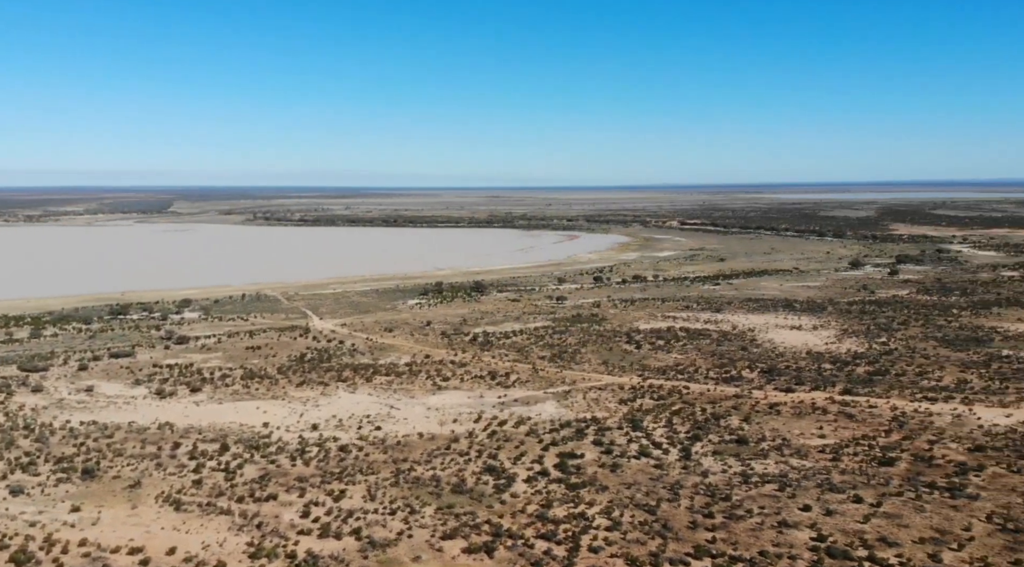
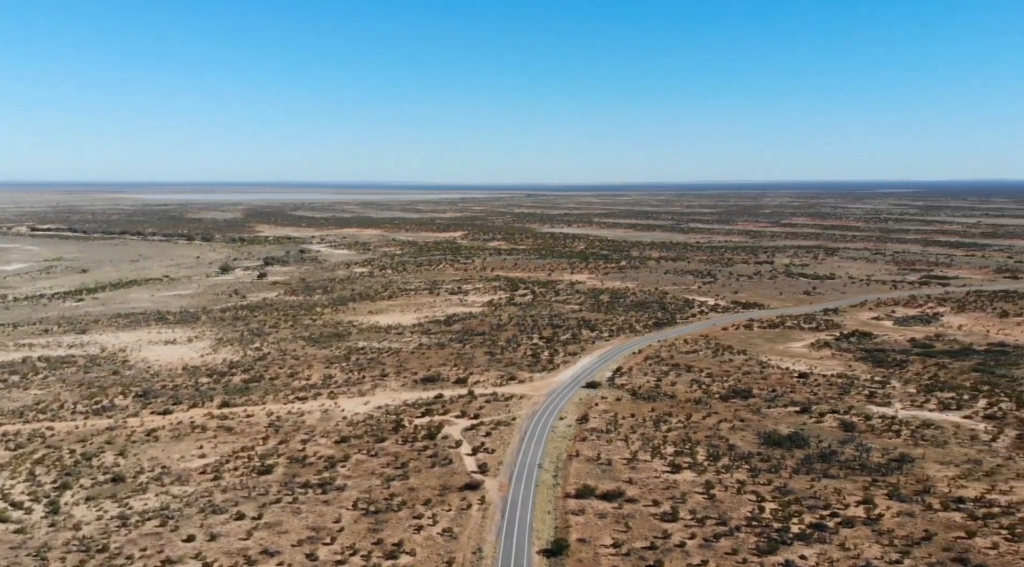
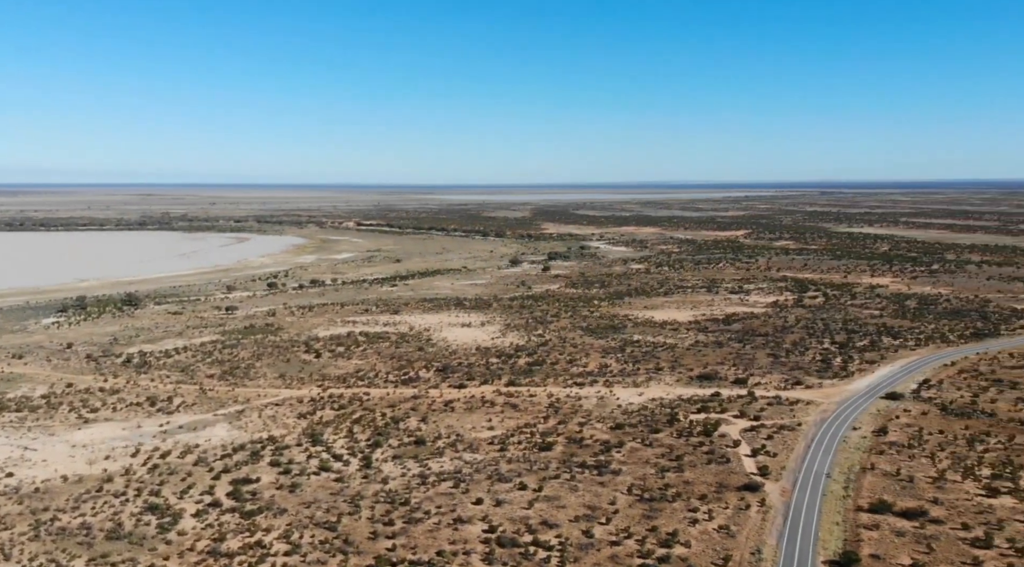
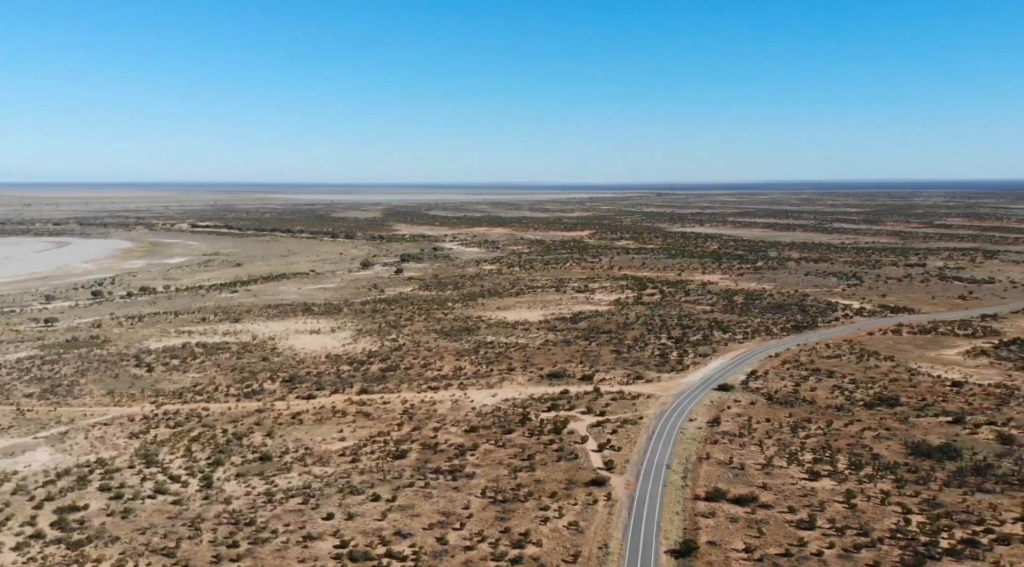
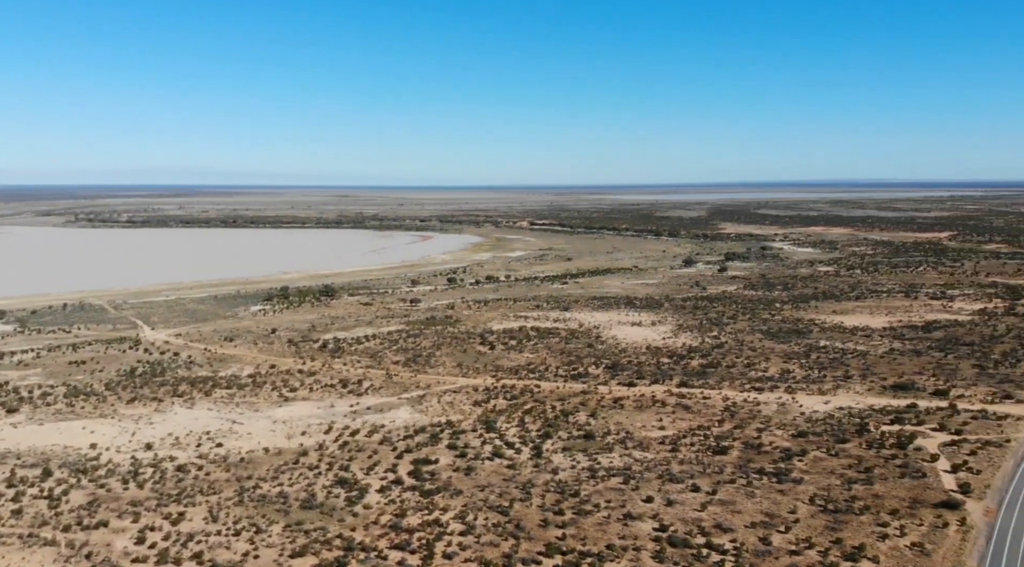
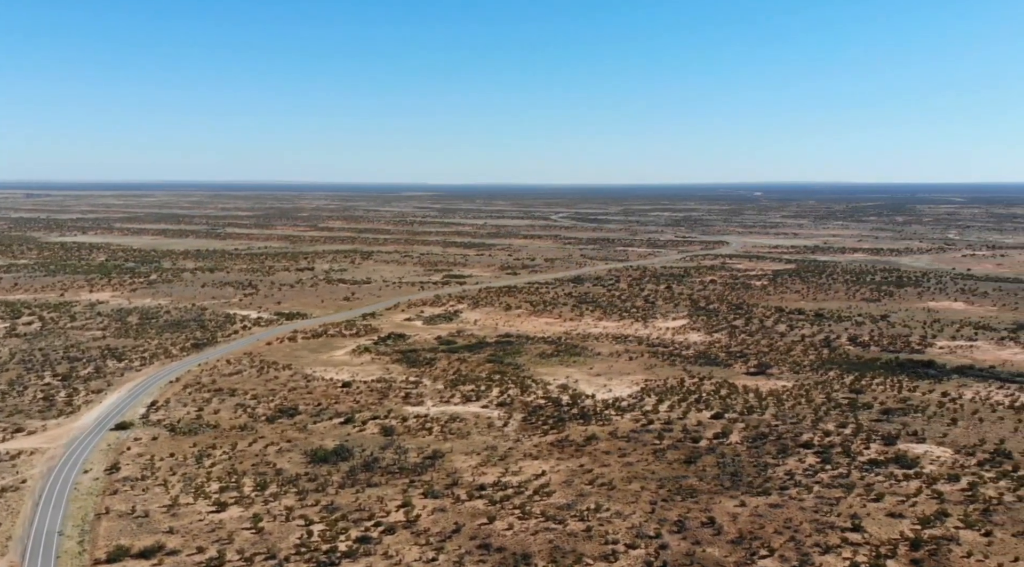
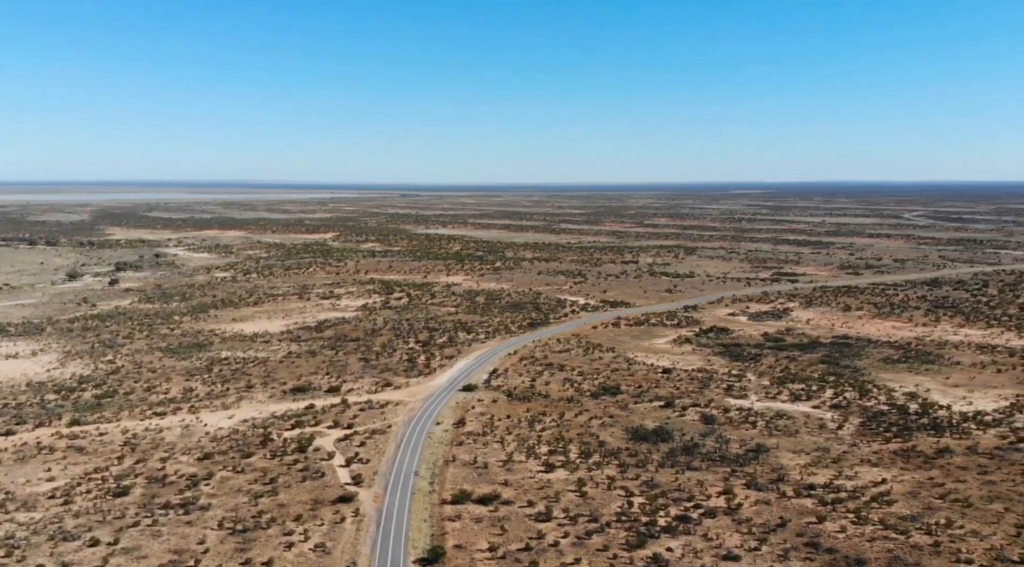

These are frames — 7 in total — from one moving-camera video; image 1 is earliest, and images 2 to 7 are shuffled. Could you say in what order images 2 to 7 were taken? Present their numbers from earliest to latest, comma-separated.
5, 3, 4, 2, 7, 6
